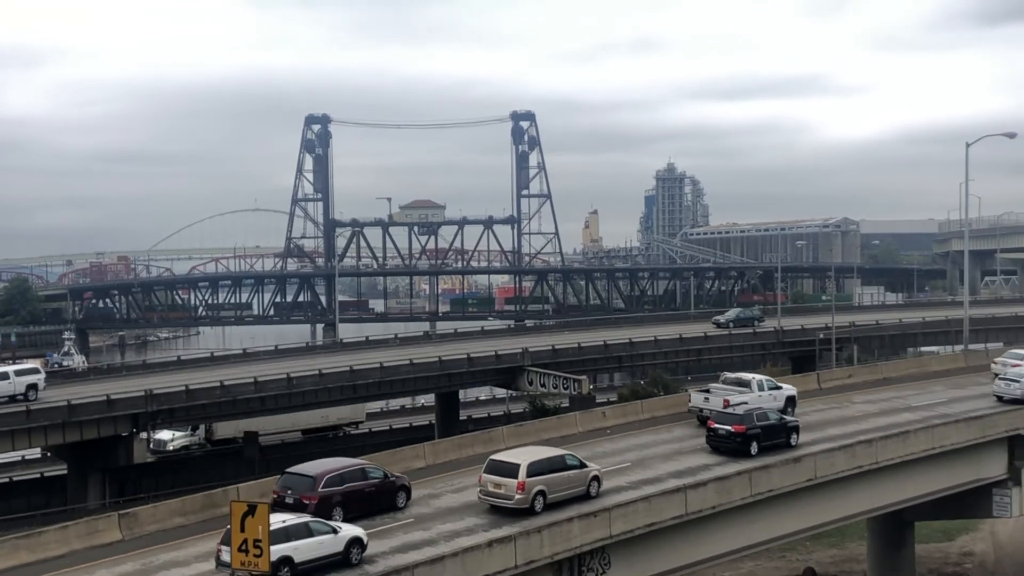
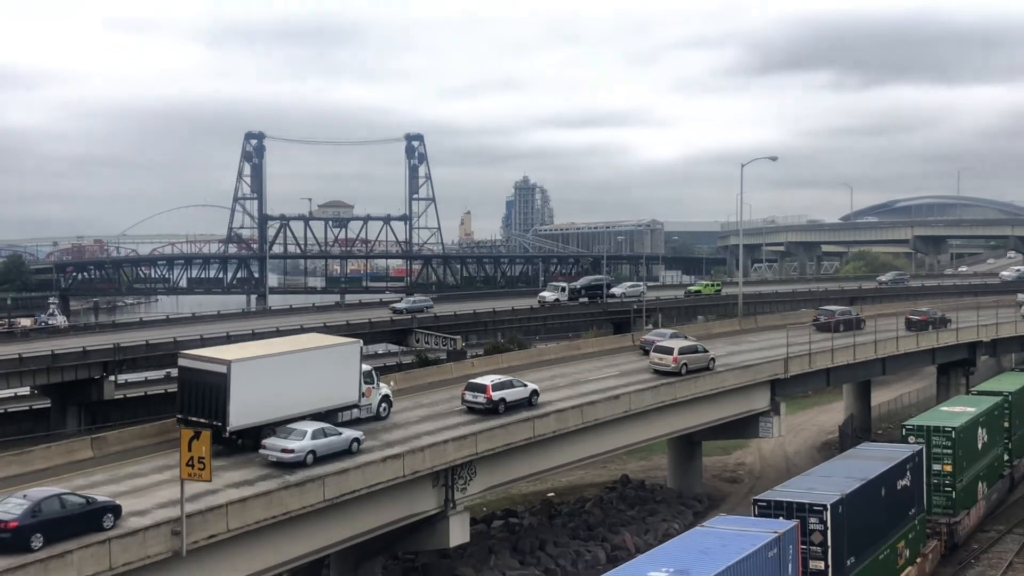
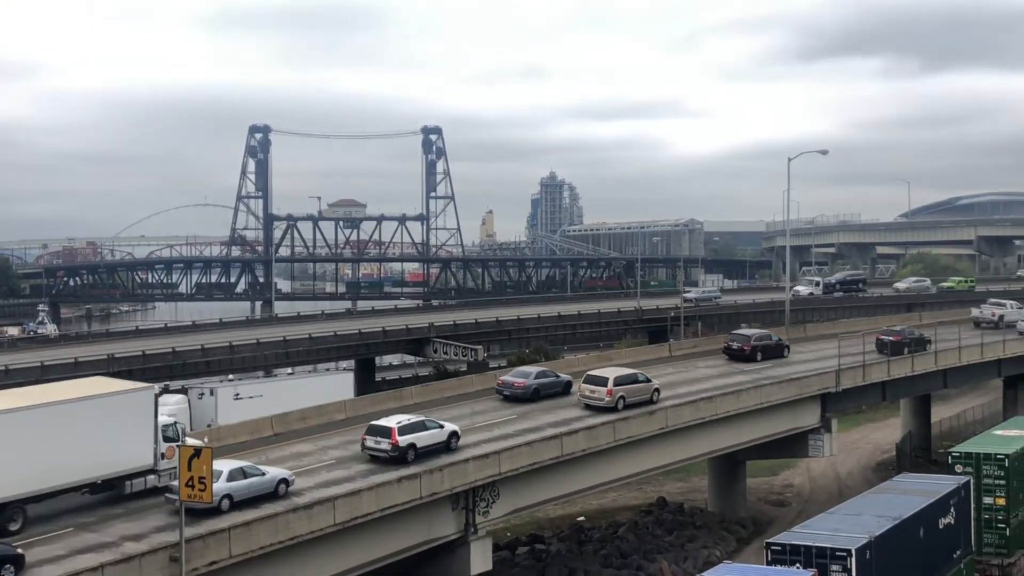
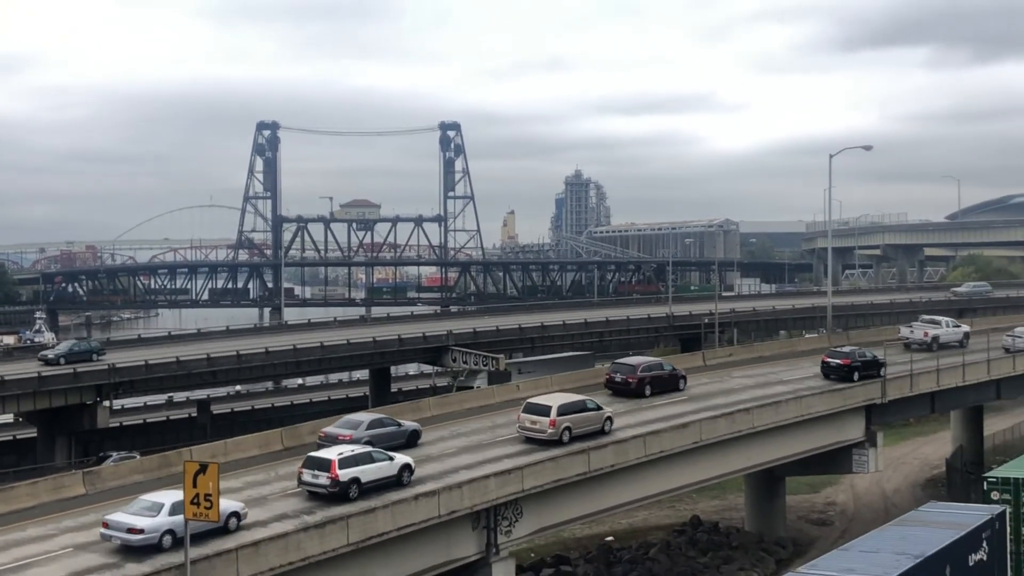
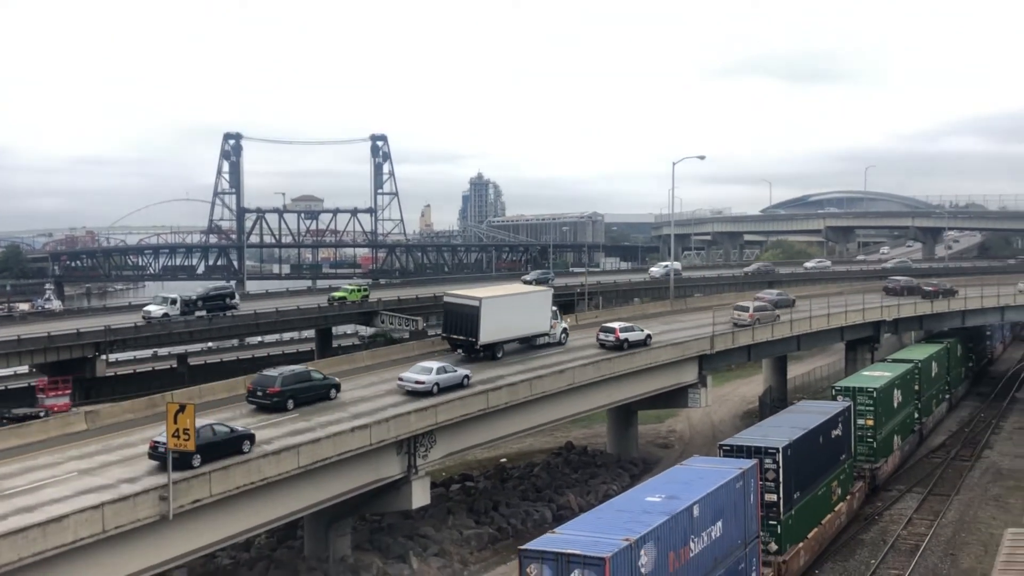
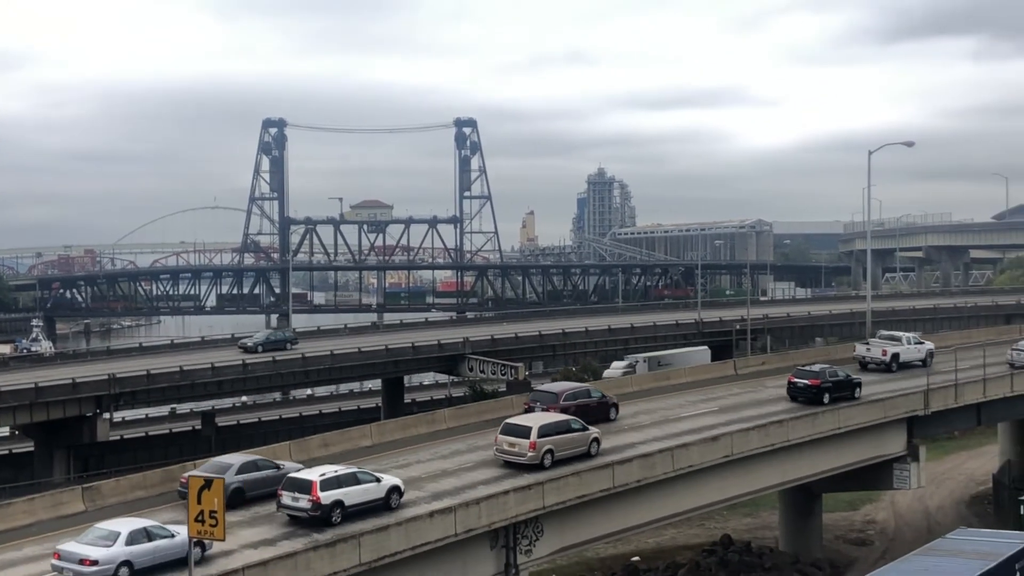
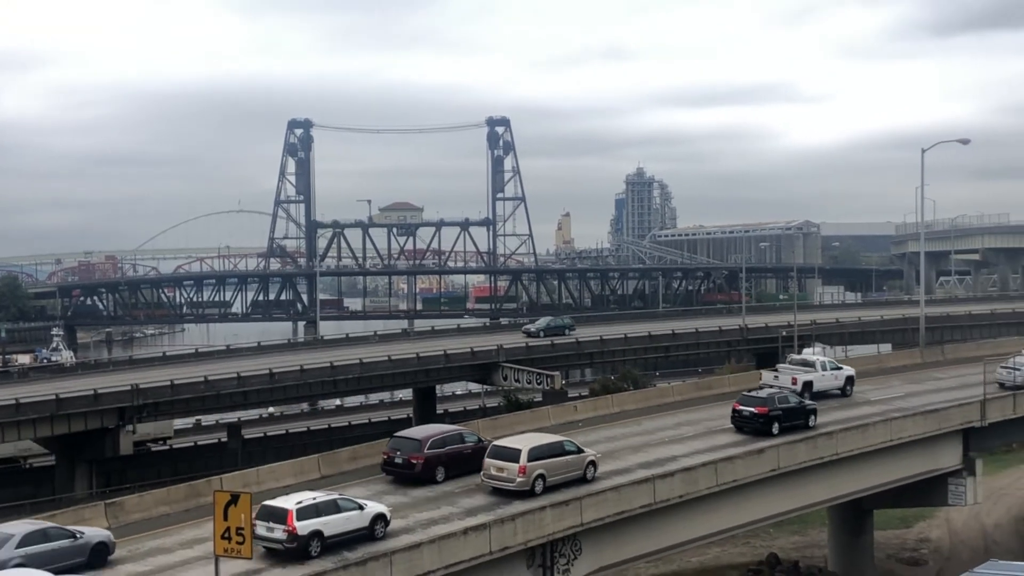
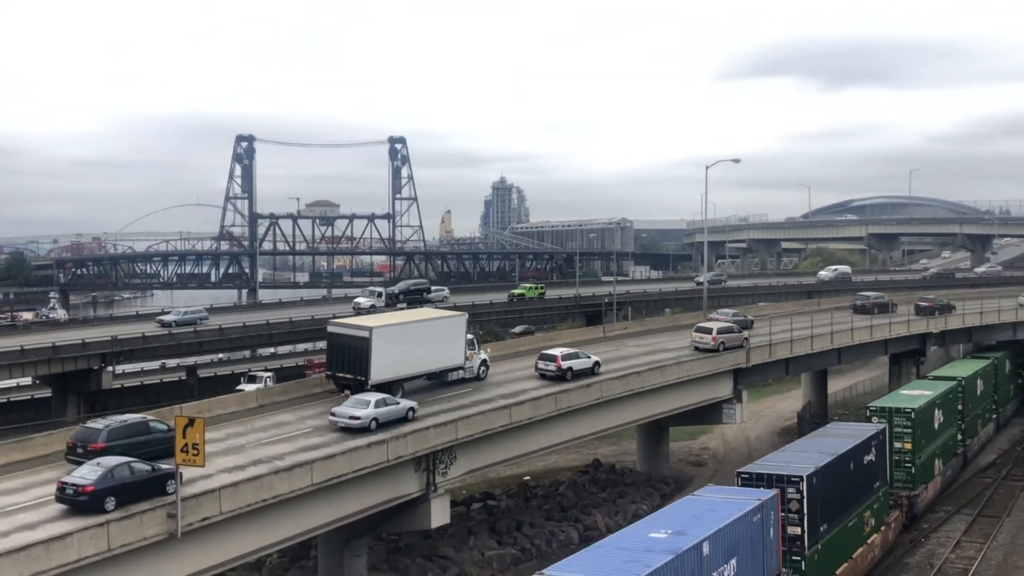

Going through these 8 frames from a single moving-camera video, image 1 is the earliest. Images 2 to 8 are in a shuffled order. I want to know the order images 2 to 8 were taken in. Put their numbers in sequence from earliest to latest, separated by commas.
7, 6, 4, 3, 2, 8, 5
